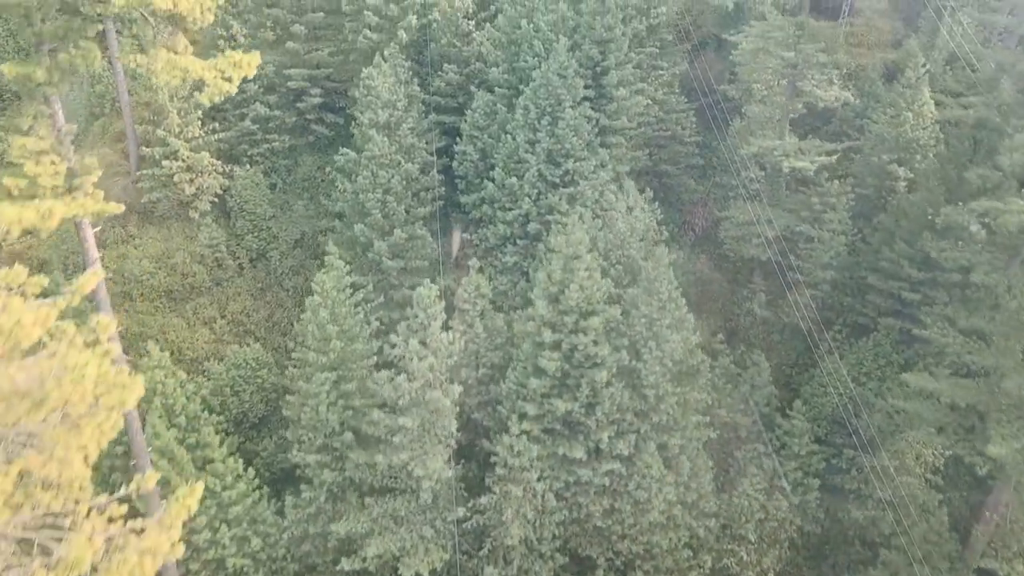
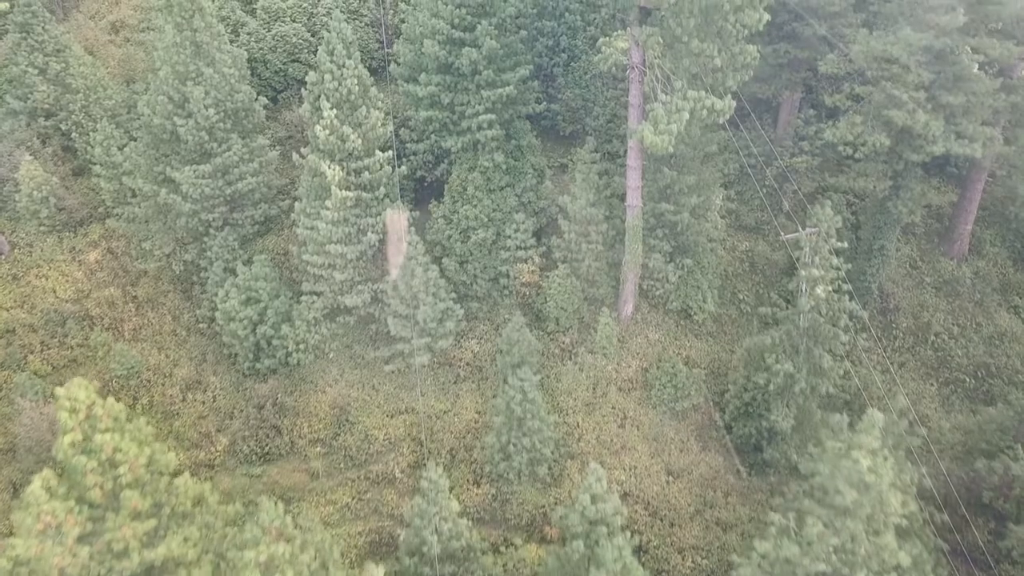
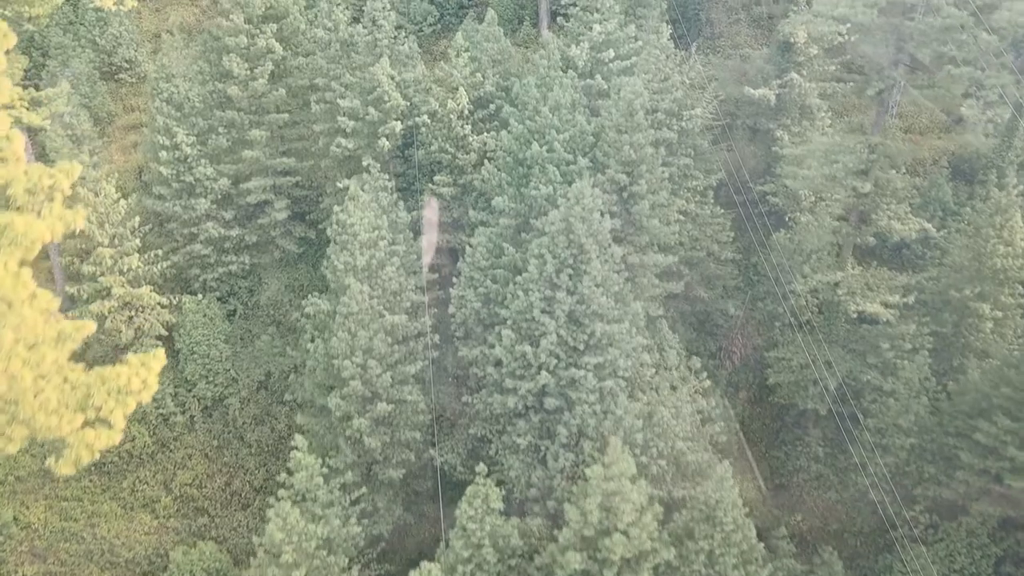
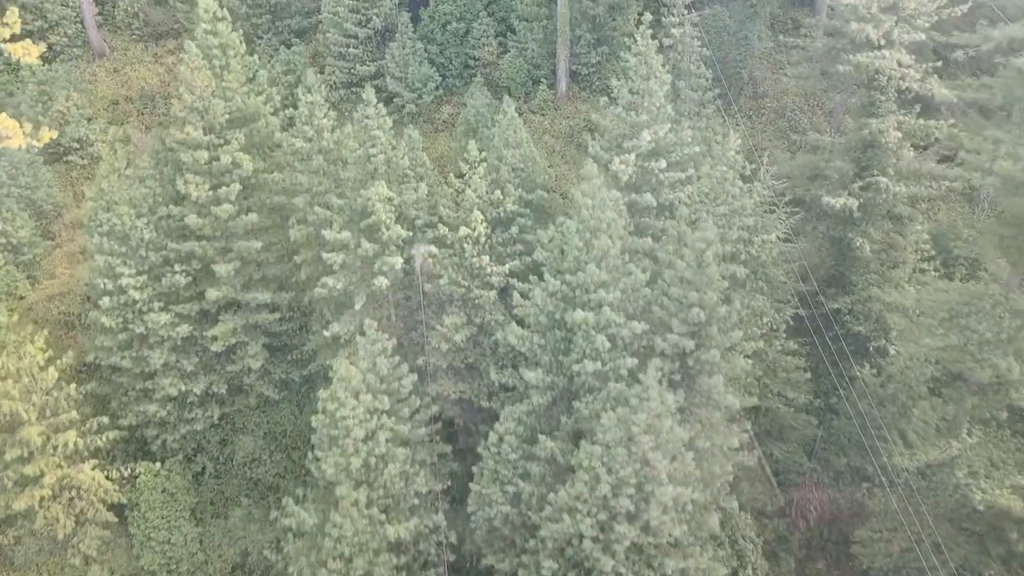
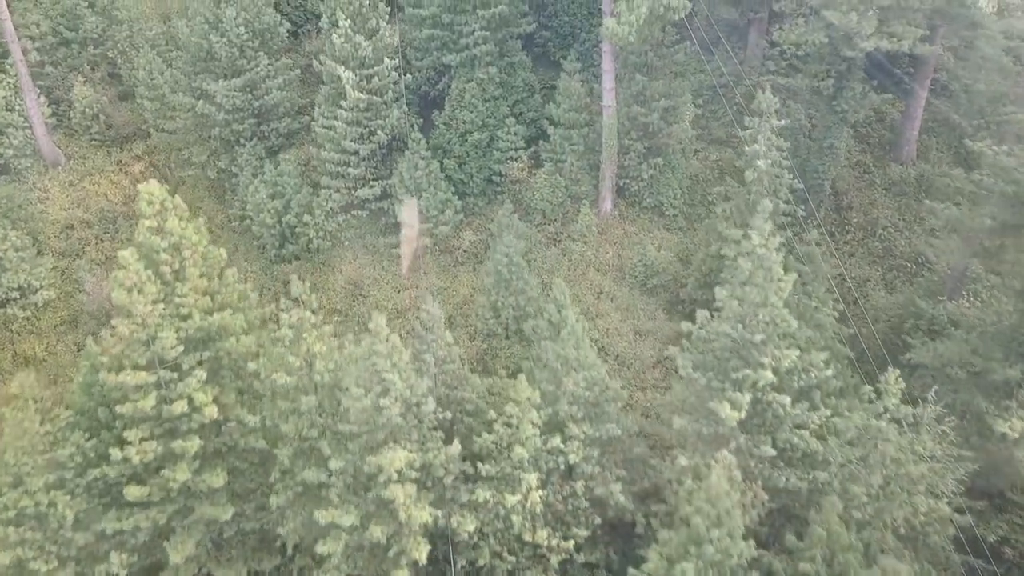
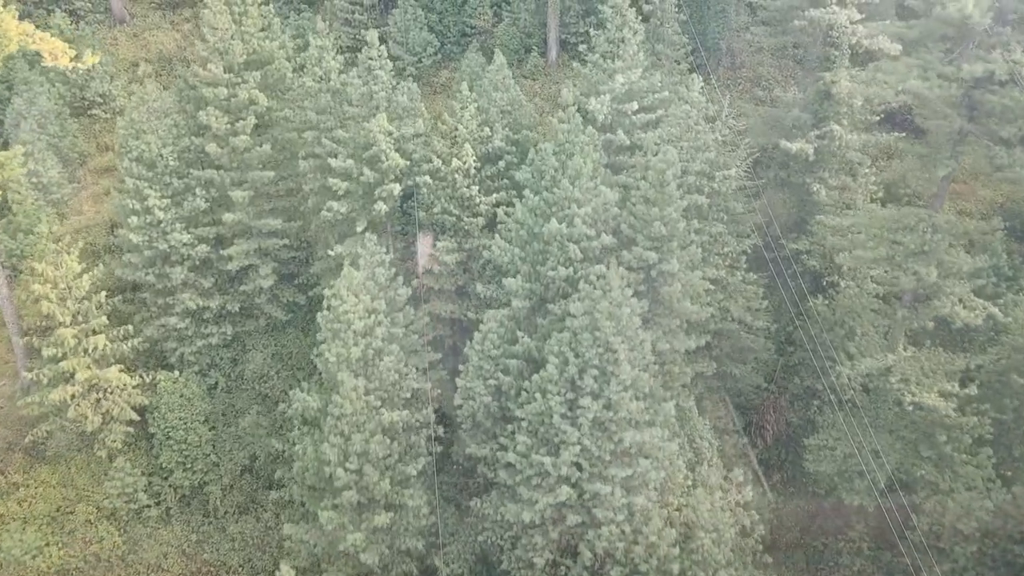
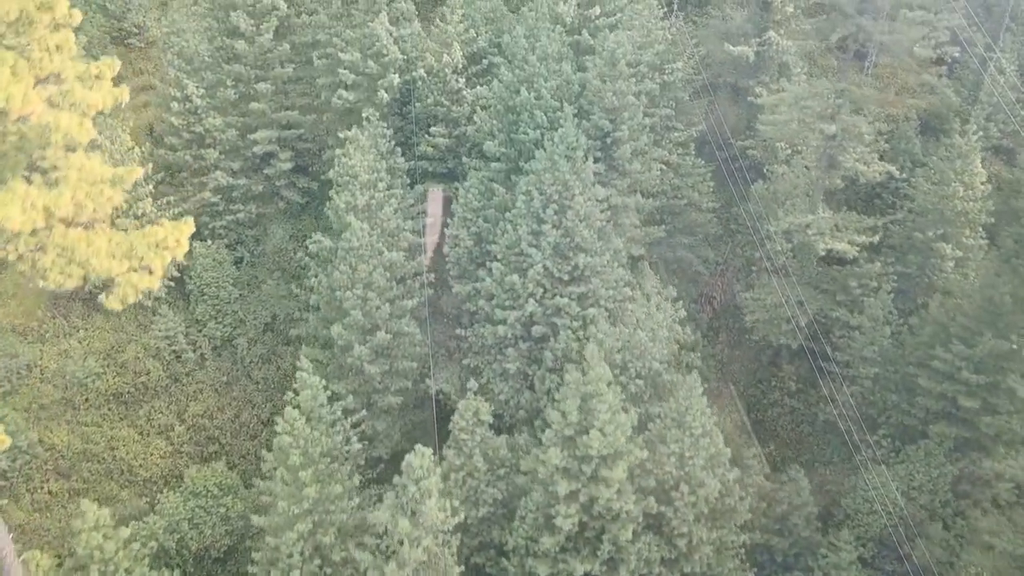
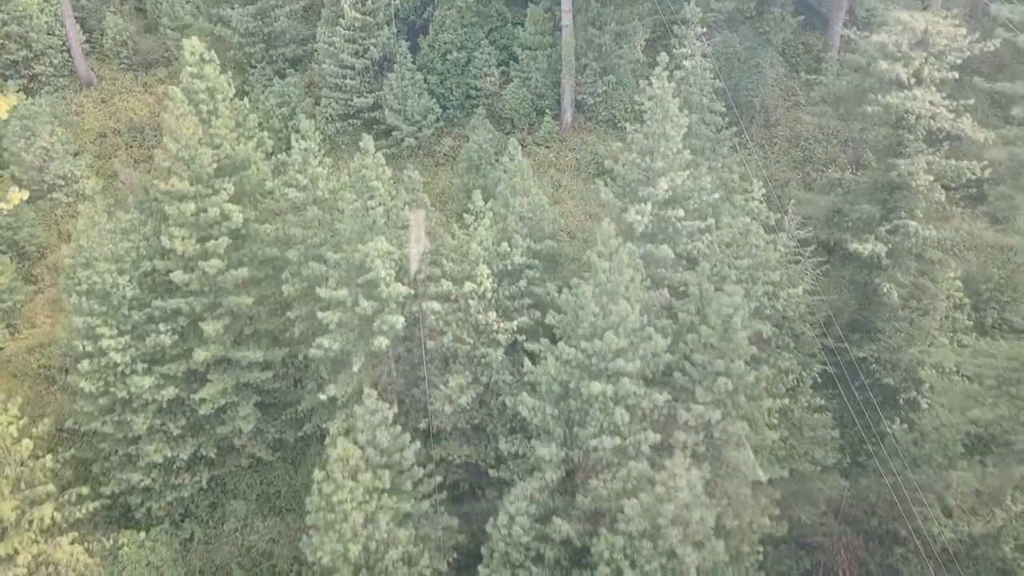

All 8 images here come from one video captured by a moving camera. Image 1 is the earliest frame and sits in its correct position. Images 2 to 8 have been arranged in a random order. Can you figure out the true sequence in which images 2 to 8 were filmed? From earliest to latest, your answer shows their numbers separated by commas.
7, 3, 6, 4, 8, 5, 2
